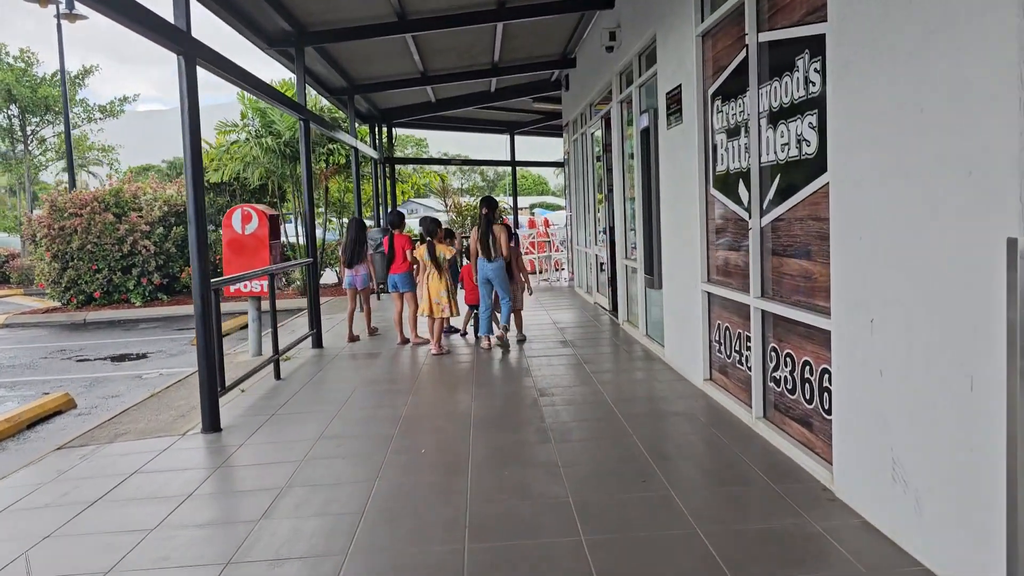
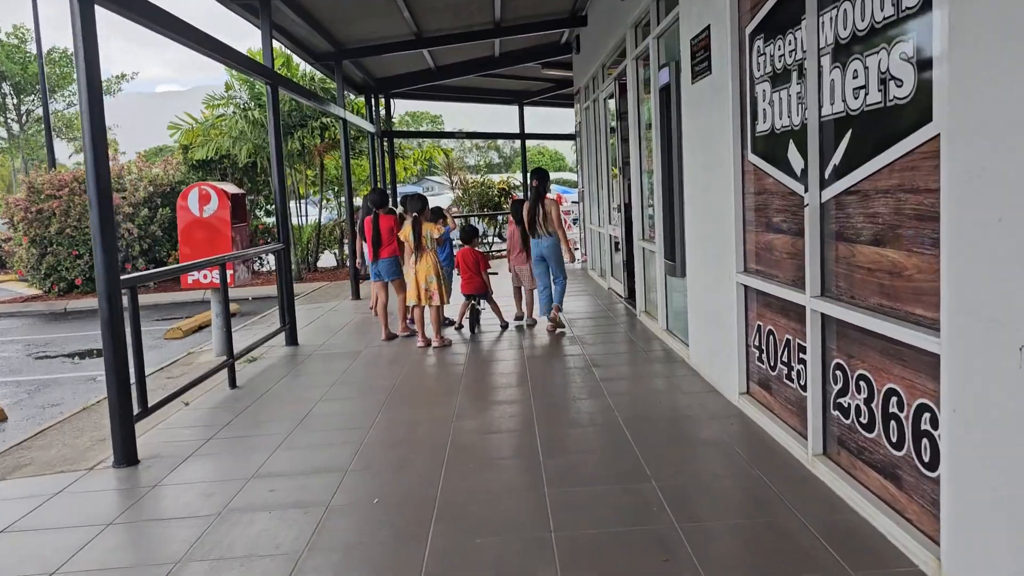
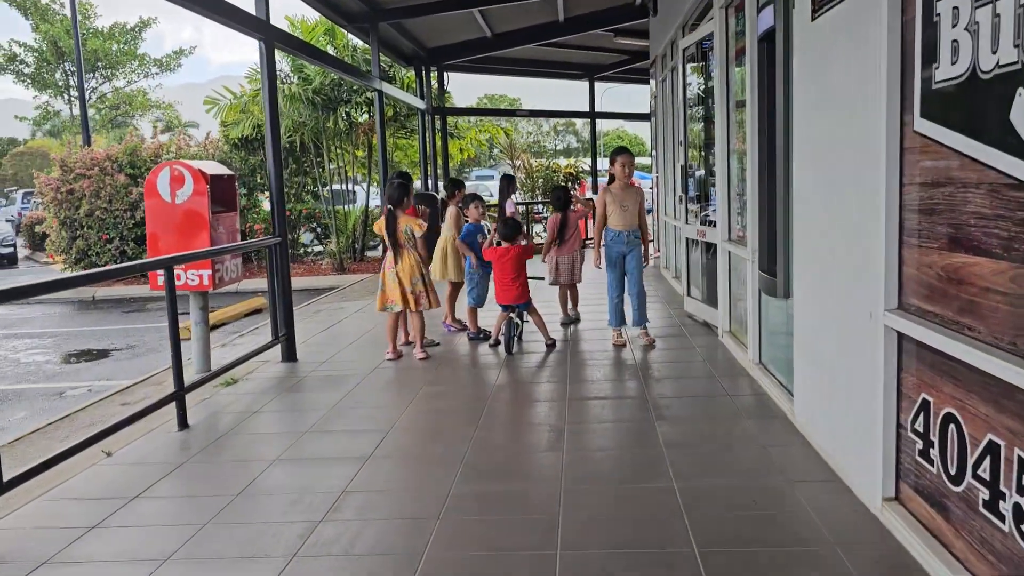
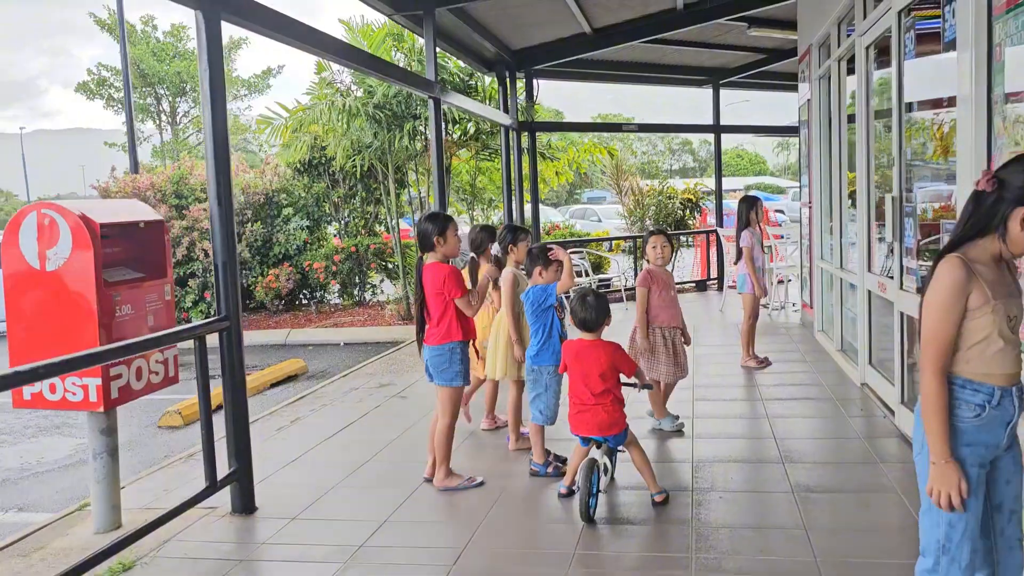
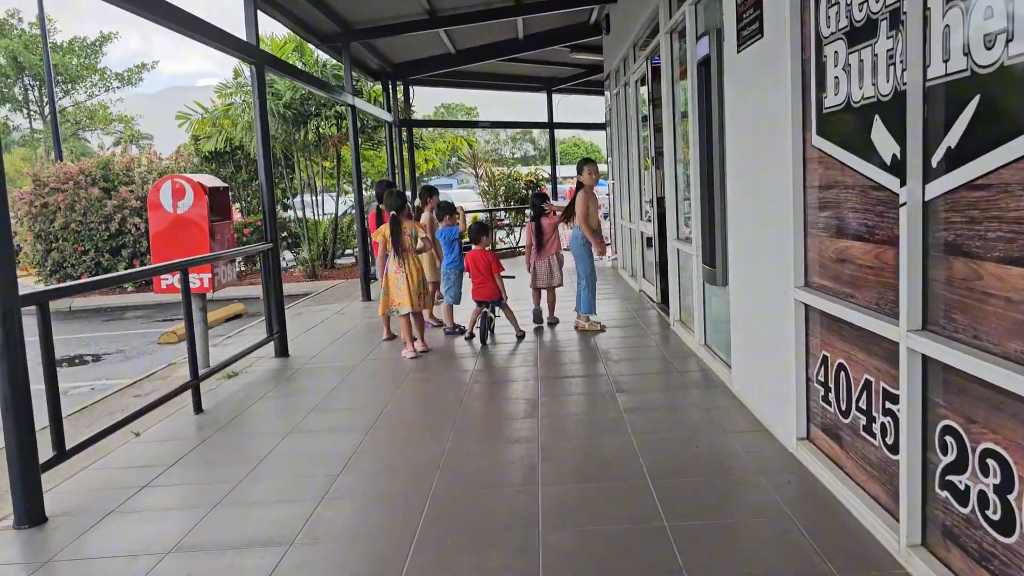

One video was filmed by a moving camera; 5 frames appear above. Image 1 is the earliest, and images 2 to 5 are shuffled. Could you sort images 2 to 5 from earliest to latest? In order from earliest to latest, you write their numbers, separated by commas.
2, 5, 3, 4
